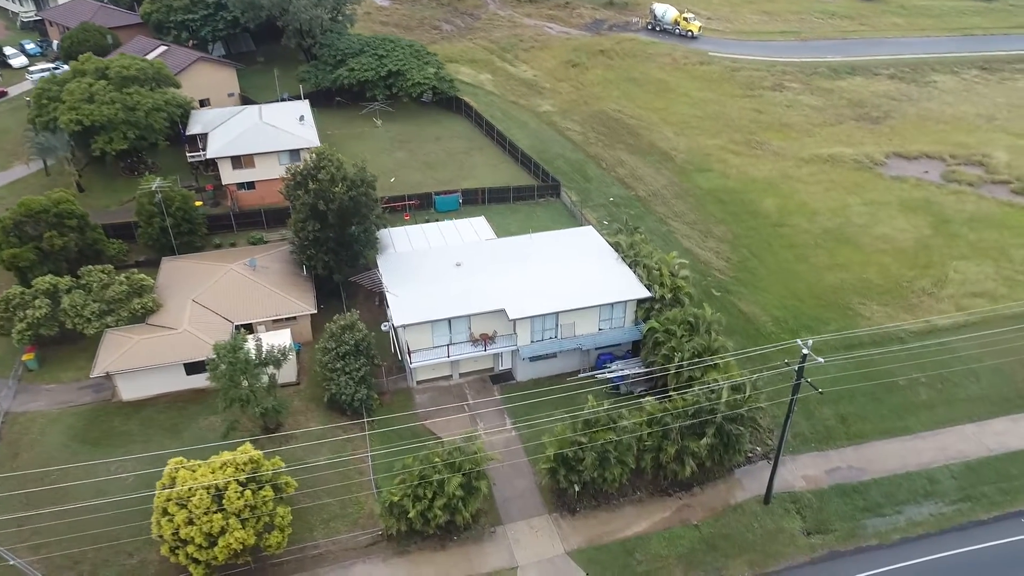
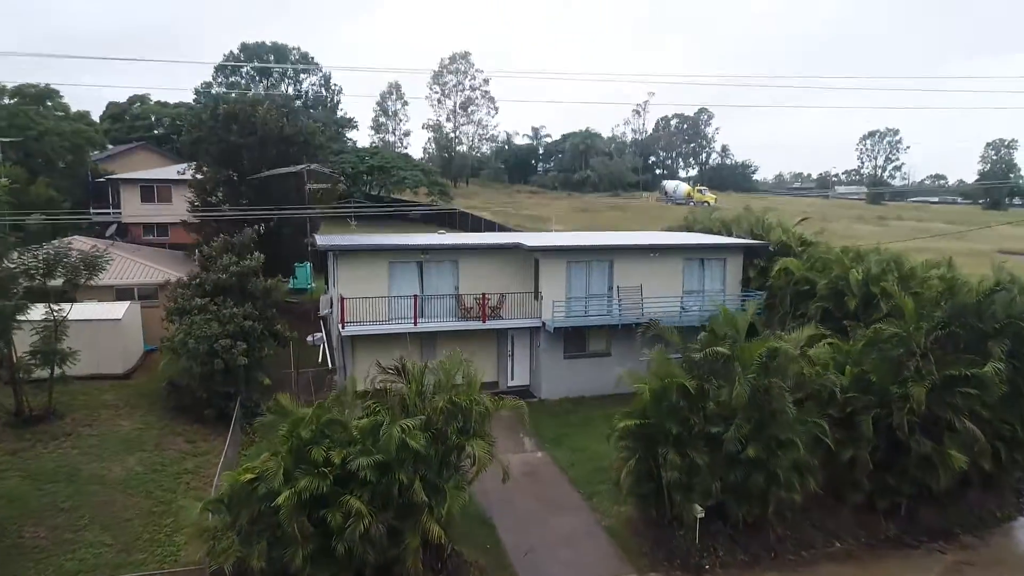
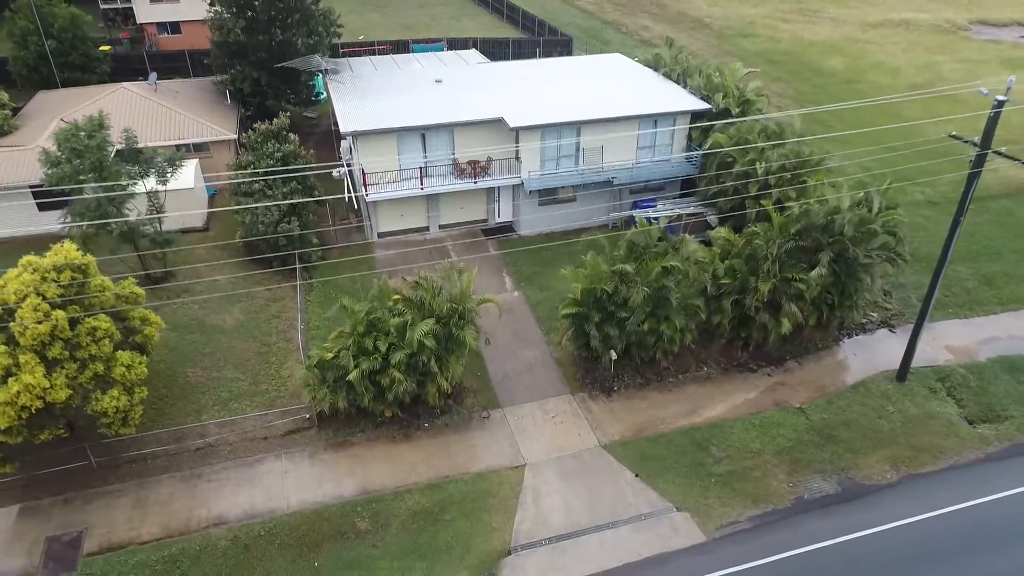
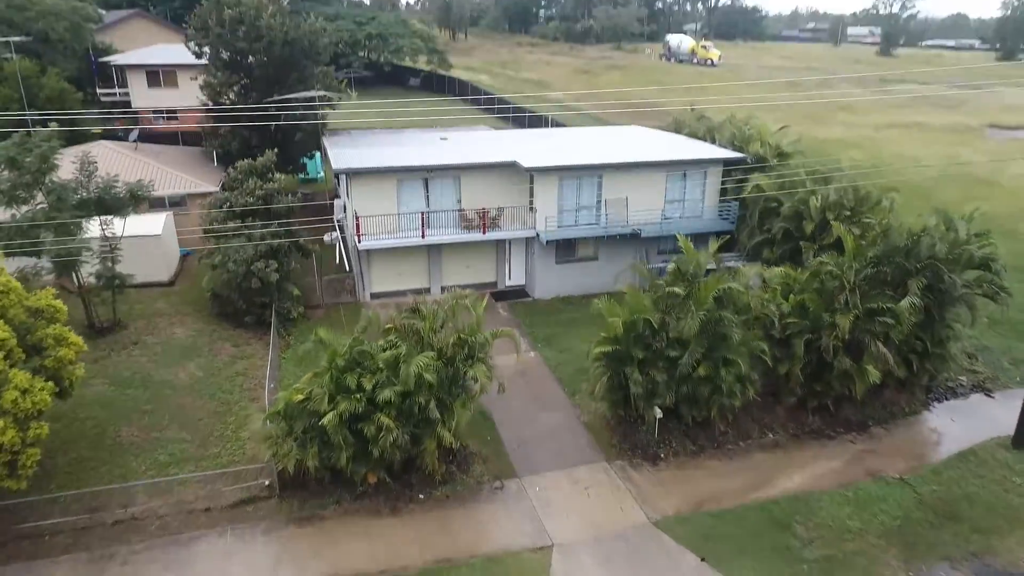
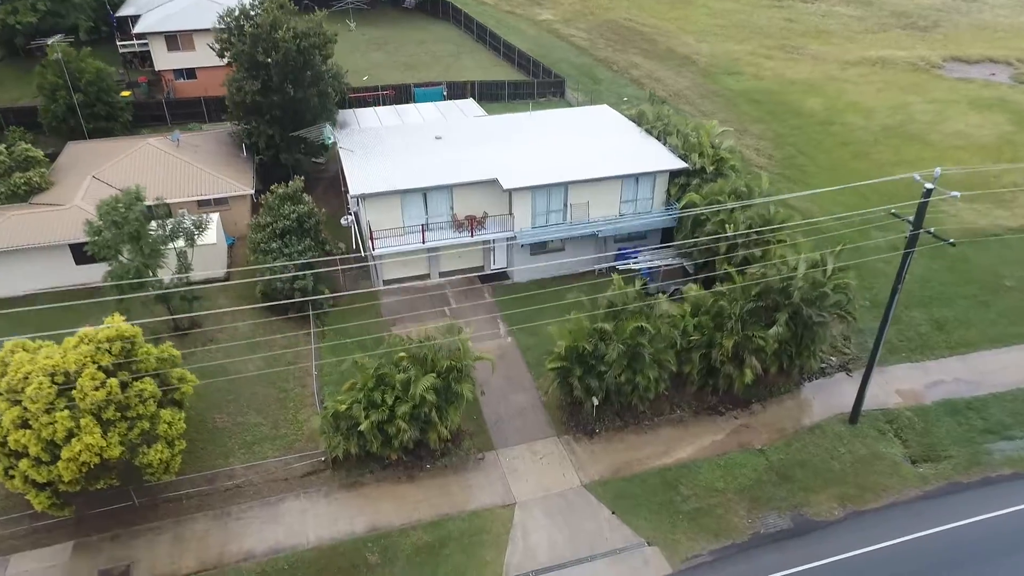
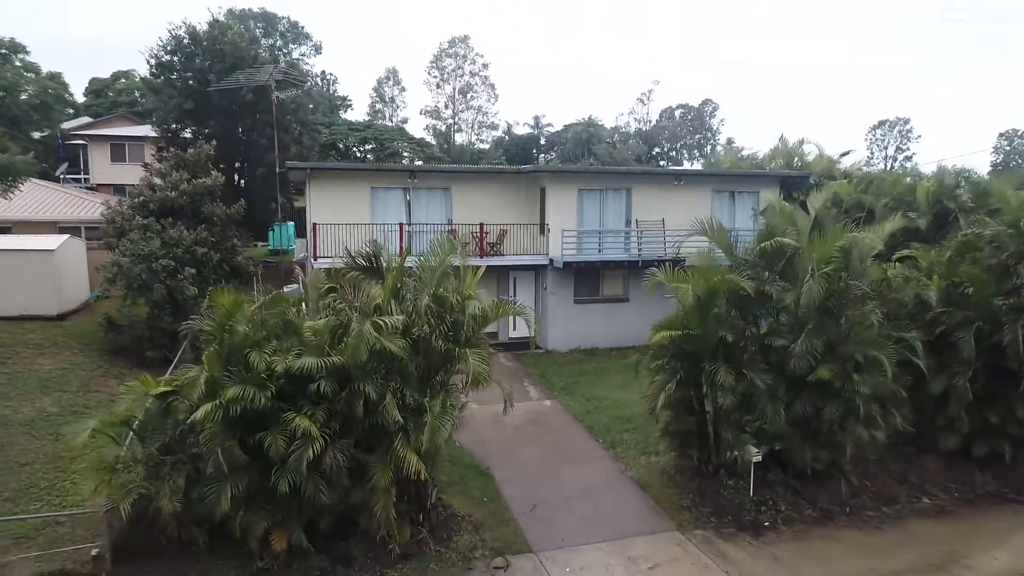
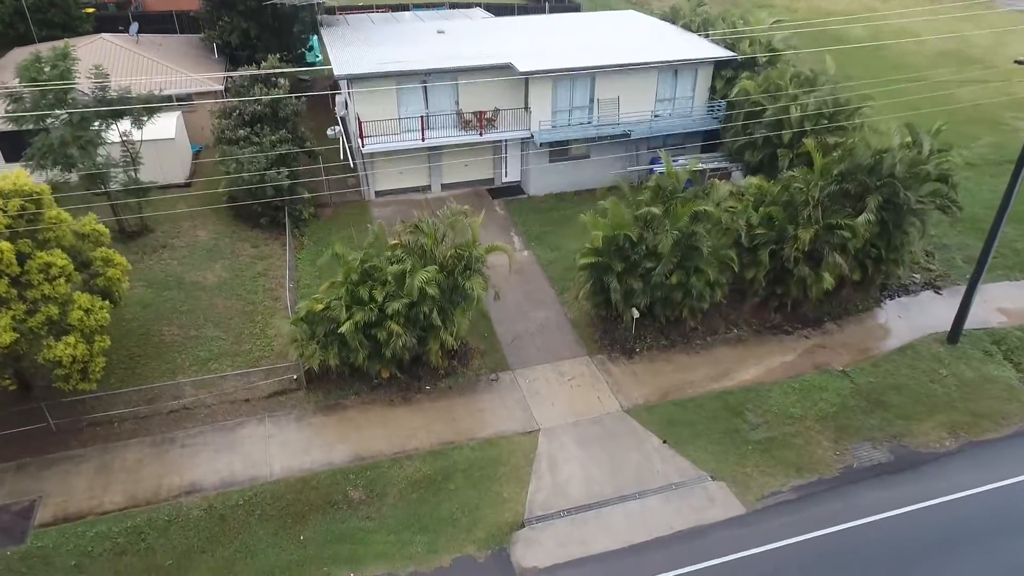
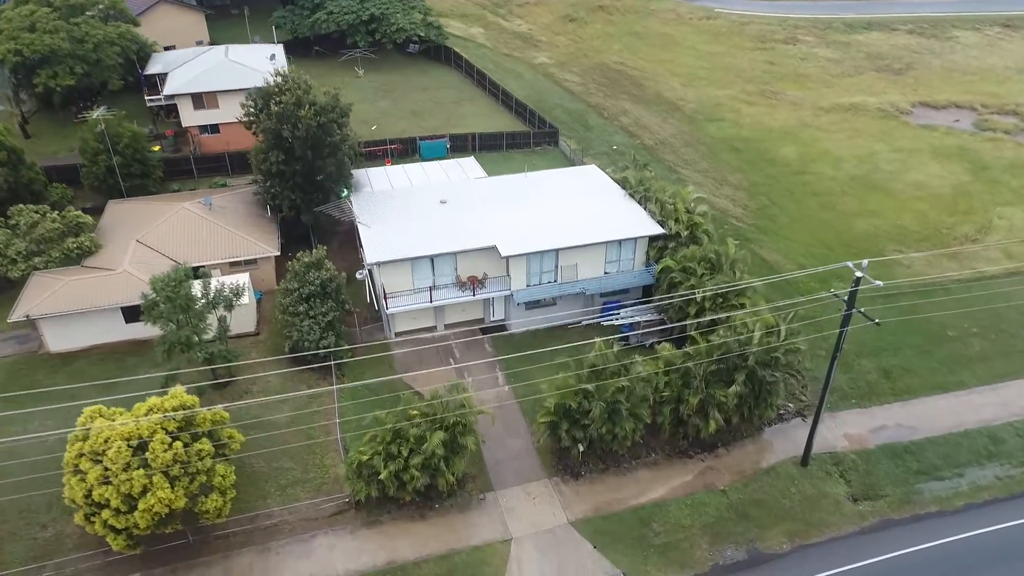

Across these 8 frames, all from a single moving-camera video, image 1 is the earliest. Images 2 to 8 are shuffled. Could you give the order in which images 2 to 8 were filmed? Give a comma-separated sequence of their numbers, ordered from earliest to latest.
8, 5, 3, 7, 4, 2, 6
